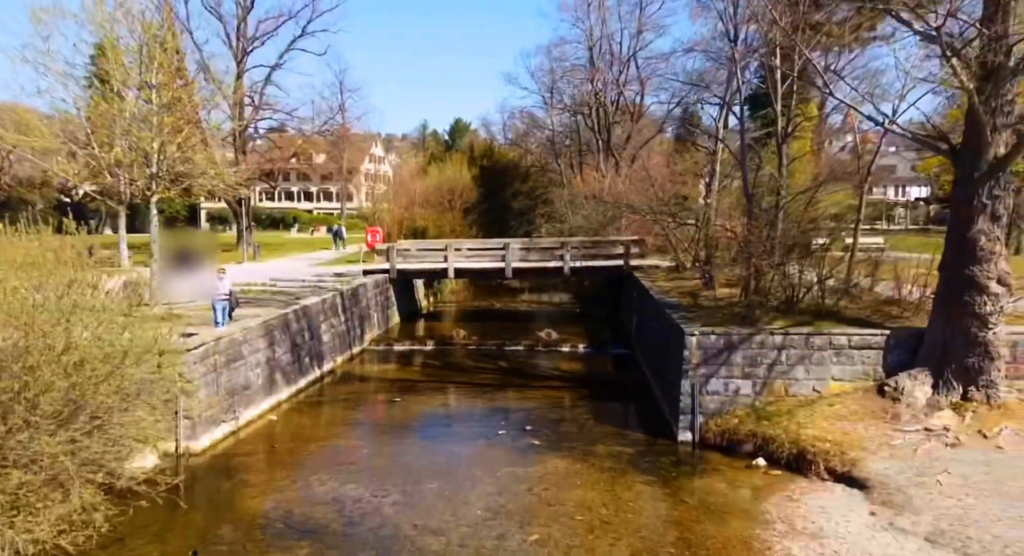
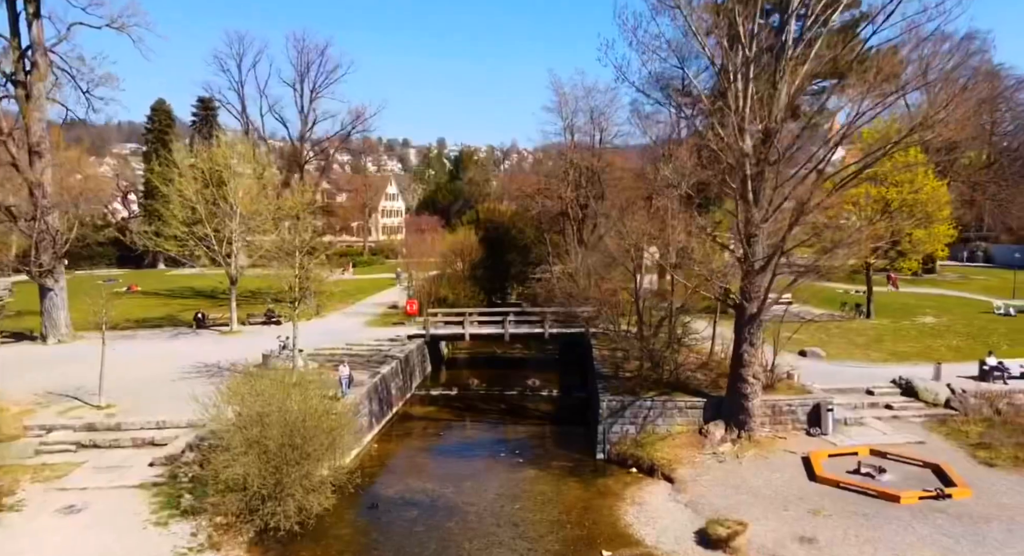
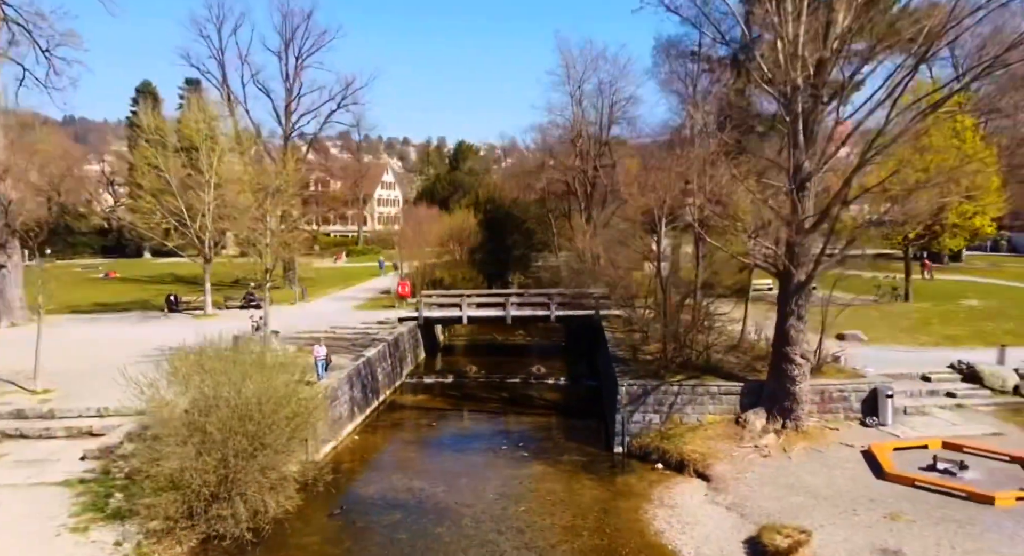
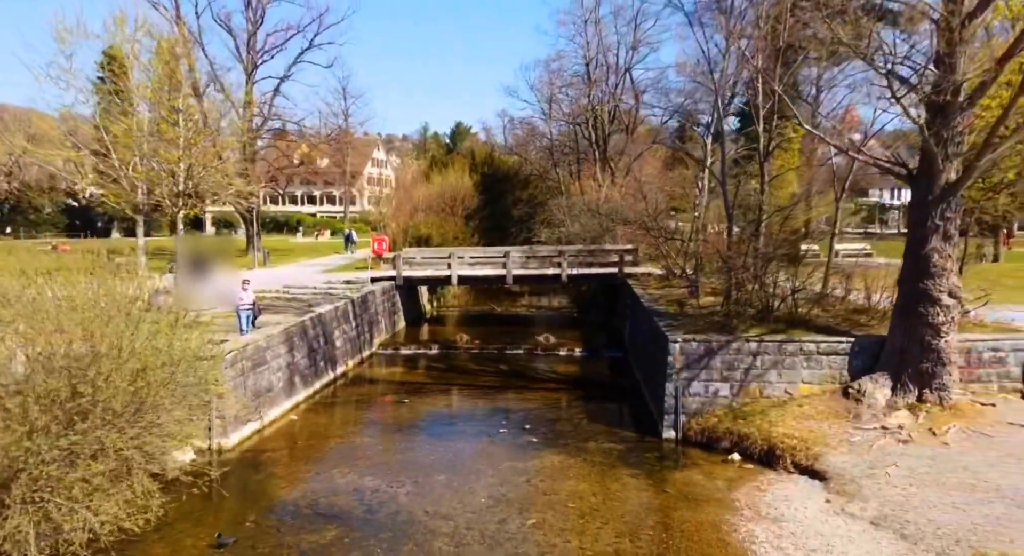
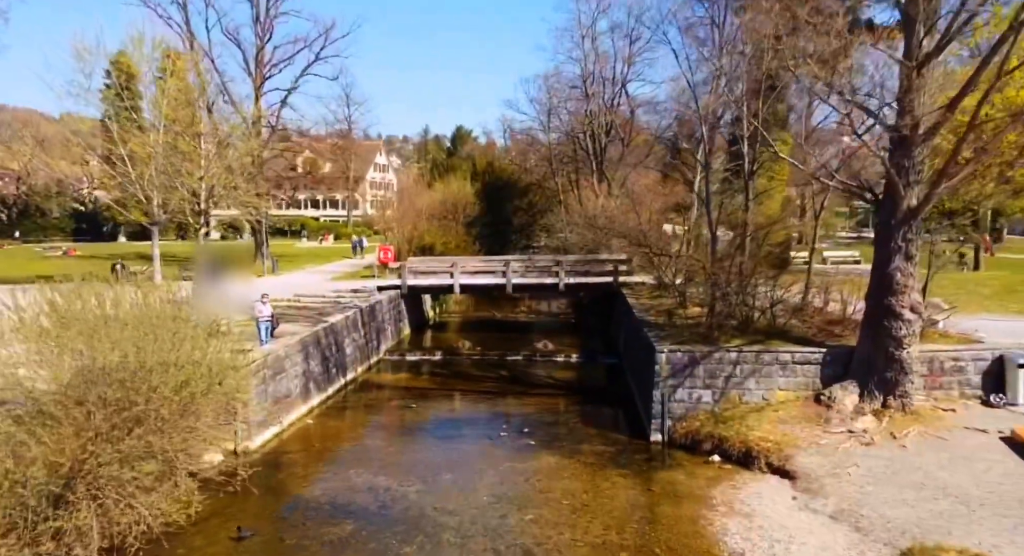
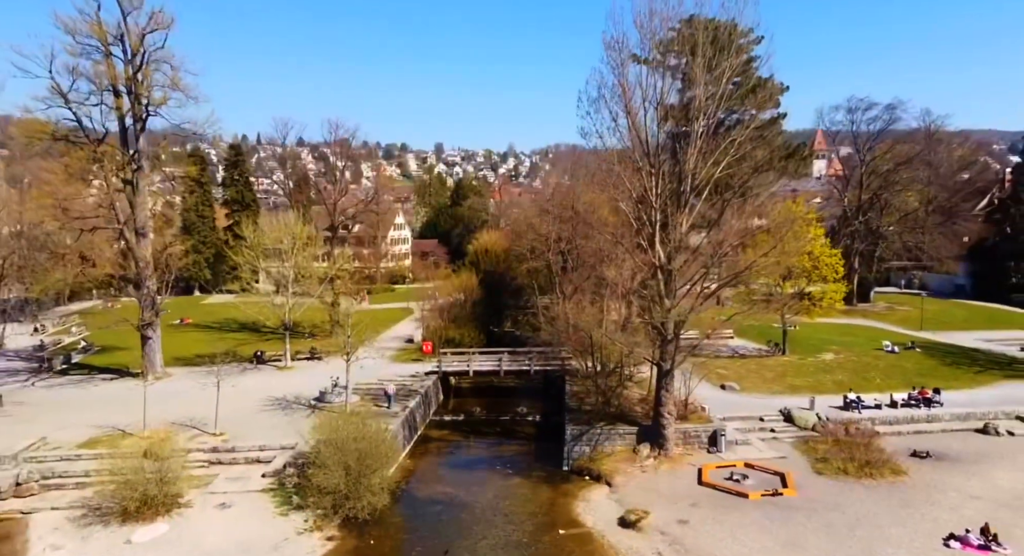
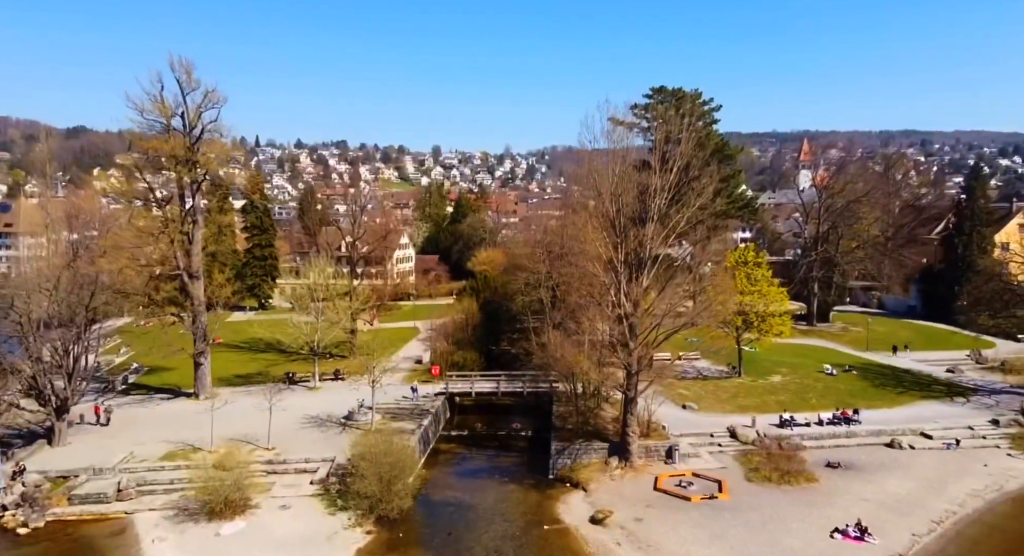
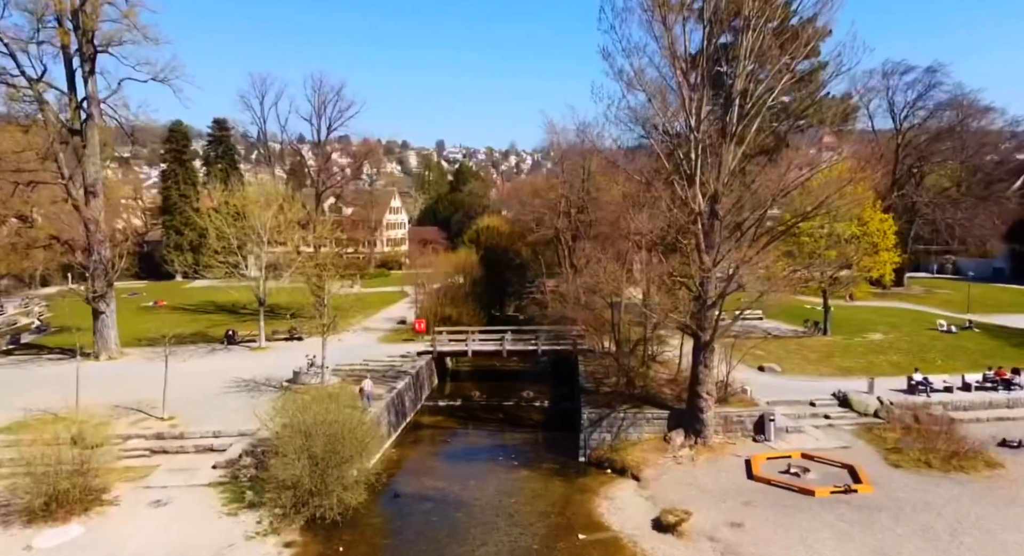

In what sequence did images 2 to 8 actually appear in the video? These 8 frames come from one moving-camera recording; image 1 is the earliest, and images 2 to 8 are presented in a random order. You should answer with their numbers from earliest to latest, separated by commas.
4, 5, 3, 2, 8, 6, 7
